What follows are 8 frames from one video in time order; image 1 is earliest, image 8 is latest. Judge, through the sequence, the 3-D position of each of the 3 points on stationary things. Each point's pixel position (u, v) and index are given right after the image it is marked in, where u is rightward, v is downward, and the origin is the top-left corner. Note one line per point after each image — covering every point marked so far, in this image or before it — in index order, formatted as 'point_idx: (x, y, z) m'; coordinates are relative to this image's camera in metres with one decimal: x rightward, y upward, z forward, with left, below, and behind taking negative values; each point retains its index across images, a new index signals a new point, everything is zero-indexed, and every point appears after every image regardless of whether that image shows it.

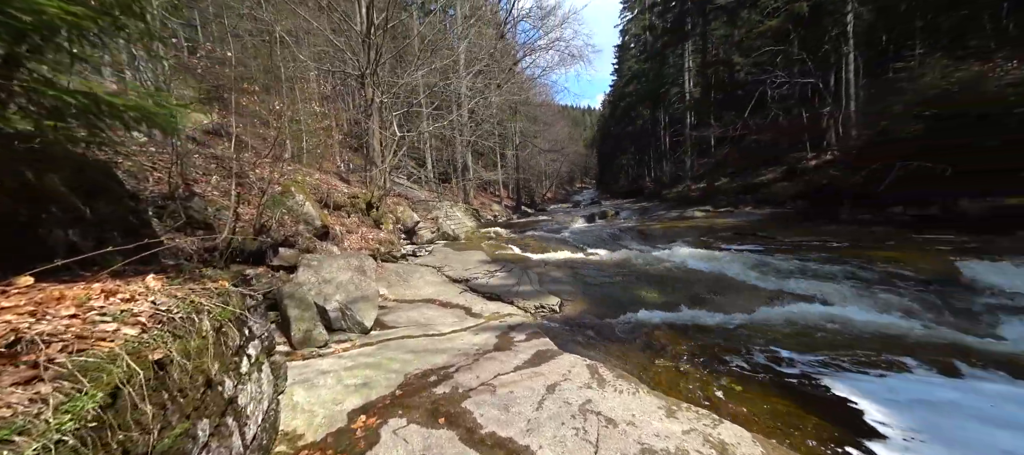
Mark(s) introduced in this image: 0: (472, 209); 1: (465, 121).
0: (-1.9, +0.9, +16.7) m
1: (-2.0, +4.5, +15.2) m
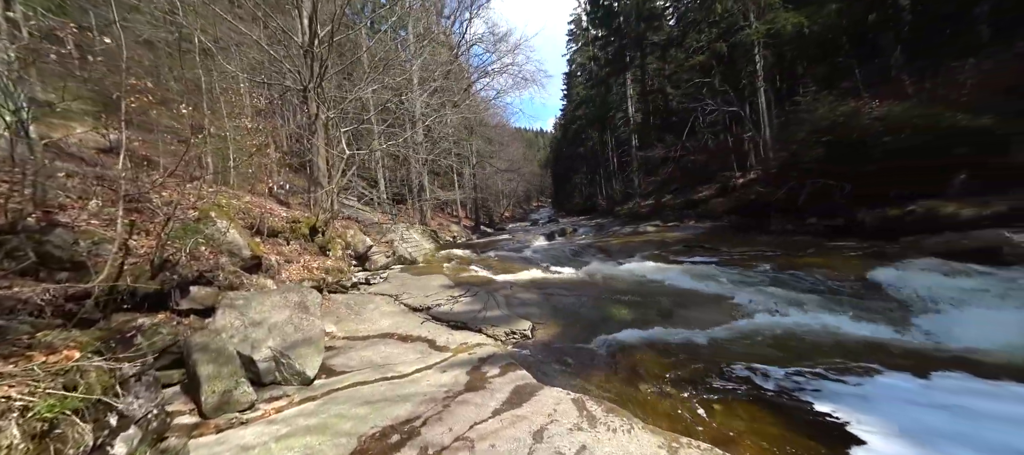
0: (-3.7, -0.1, +16.1) m
1: (-3.8, +3.6, +14.7) m
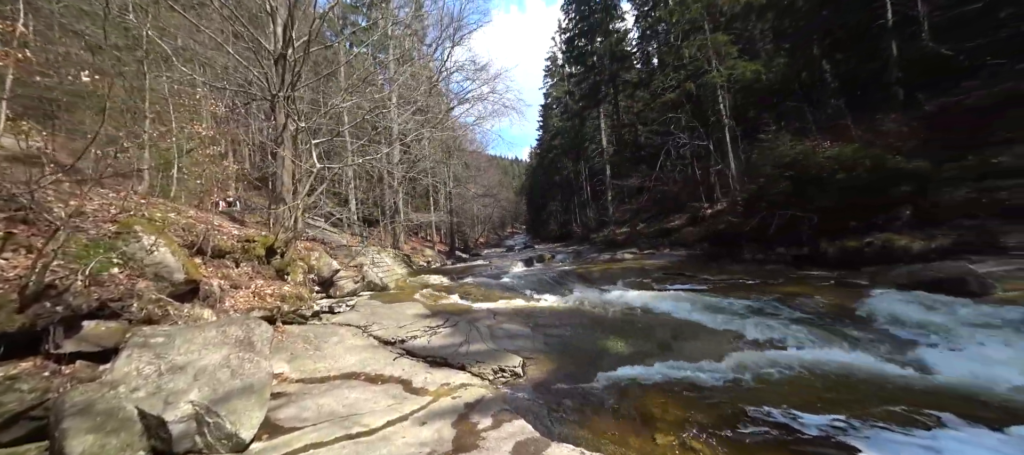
0: (-4.7, -1.2, +15.3) m
1: (-4.7, +2.6, +14.2) m
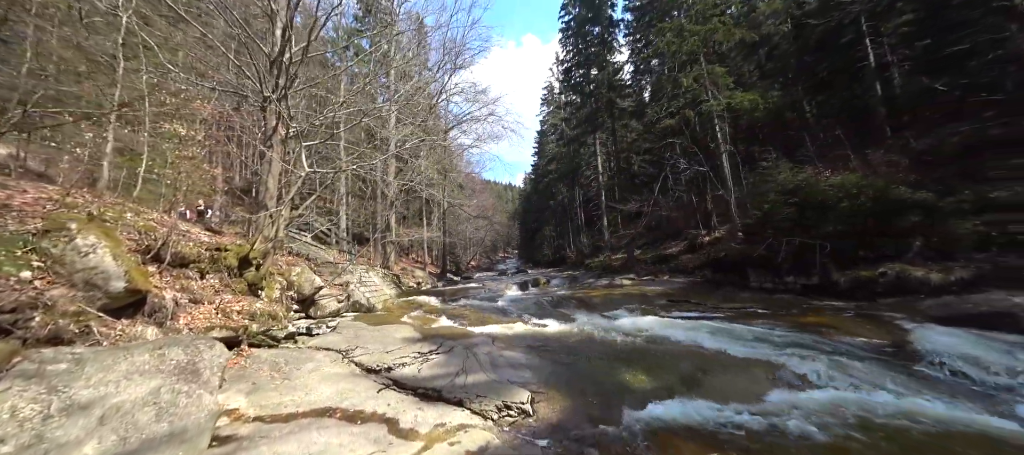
0: (-4.9, -1.9, +14.6) m
1: (-4.7, +1.9, +13.7) m
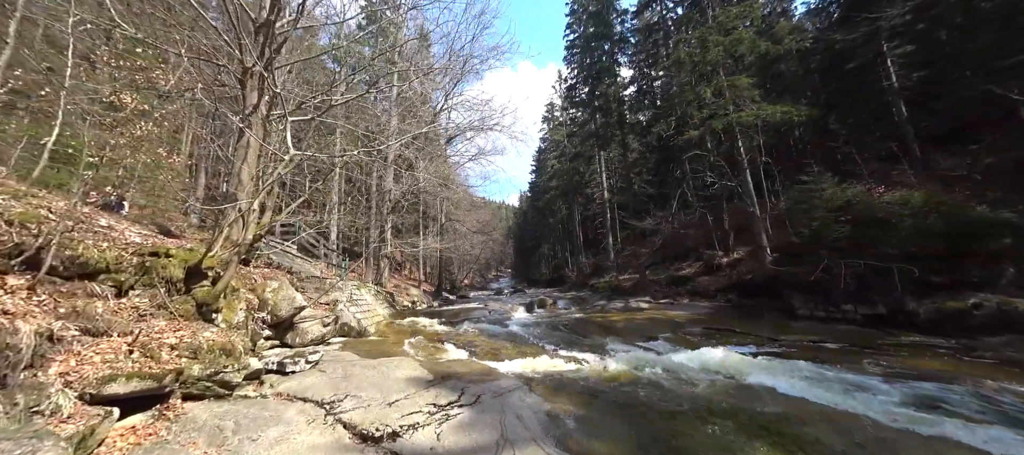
0: (-4.7, -2.4, +13.1) m
1: (-4.4, +1.5, +12.5) m
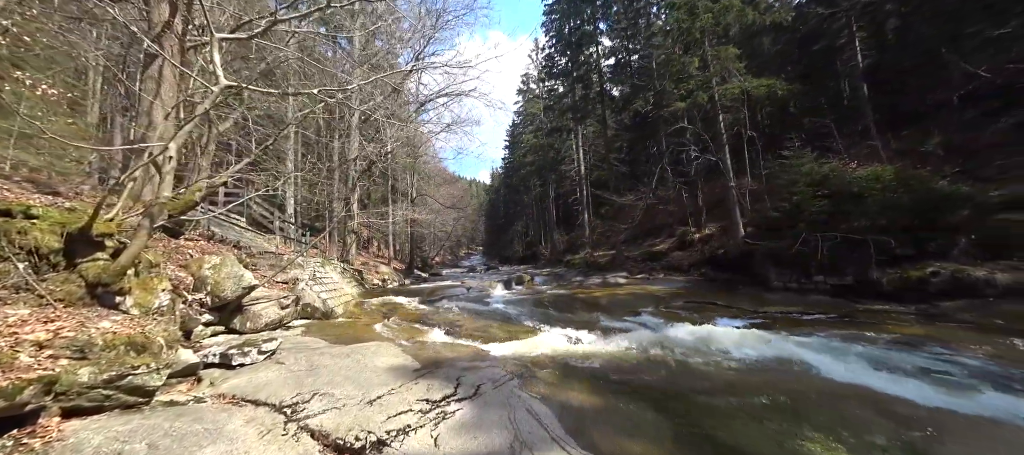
0: (-5.4, -1.5, +12.1) m
1: (-5.1, +2.4, +11.3) m
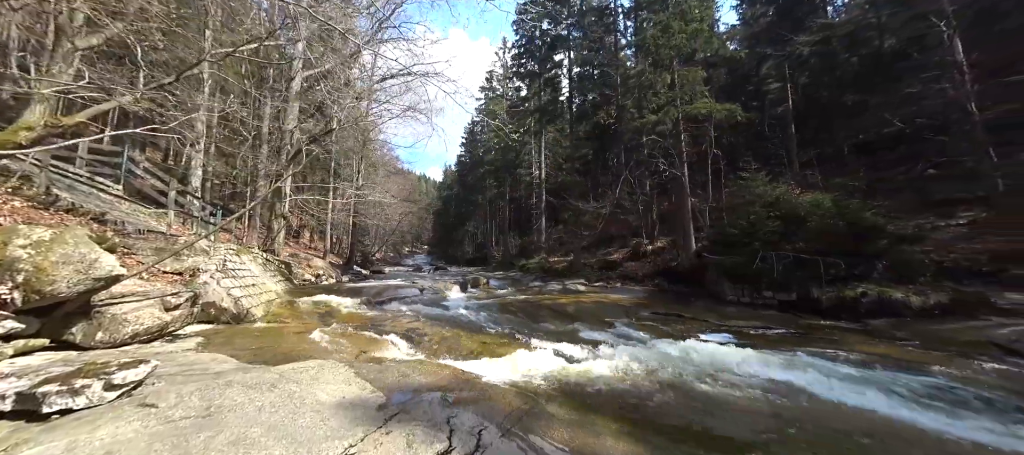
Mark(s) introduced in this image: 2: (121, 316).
0: (-6.7, -1.0, +10.2) m
1: (-5.9, +2.8, +9.5) m
2: (-3.5, -0.8, +3.4) m
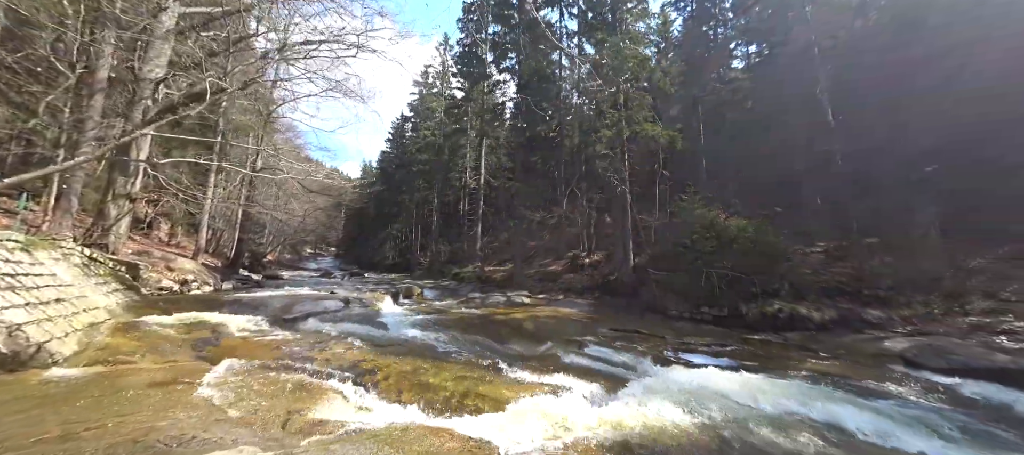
0: (-7.8, -0.7, +7.2) m
1: (-6.7, +3.1, +6.9) m
2: (-3.1, -0.5, +1.4) m
